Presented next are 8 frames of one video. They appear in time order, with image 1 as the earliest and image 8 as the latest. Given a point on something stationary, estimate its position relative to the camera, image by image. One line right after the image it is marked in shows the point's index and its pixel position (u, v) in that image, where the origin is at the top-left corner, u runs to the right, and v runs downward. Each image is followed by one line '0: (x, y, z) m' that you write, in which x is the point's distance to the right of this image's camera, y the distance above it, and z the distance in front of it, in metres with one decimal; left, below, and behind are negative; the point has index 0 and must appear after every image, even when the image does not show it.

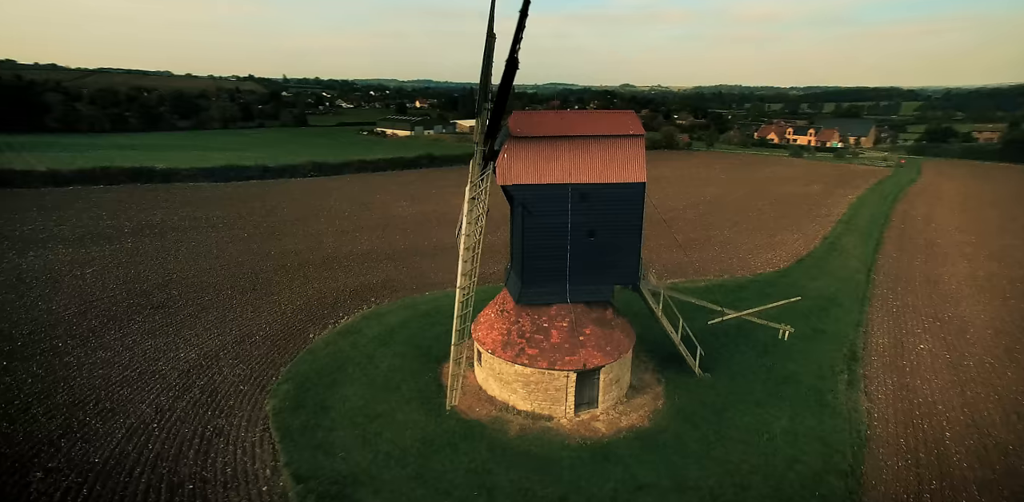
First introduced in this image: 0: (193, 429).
0: (-5.7, -3.2, +8.4) m
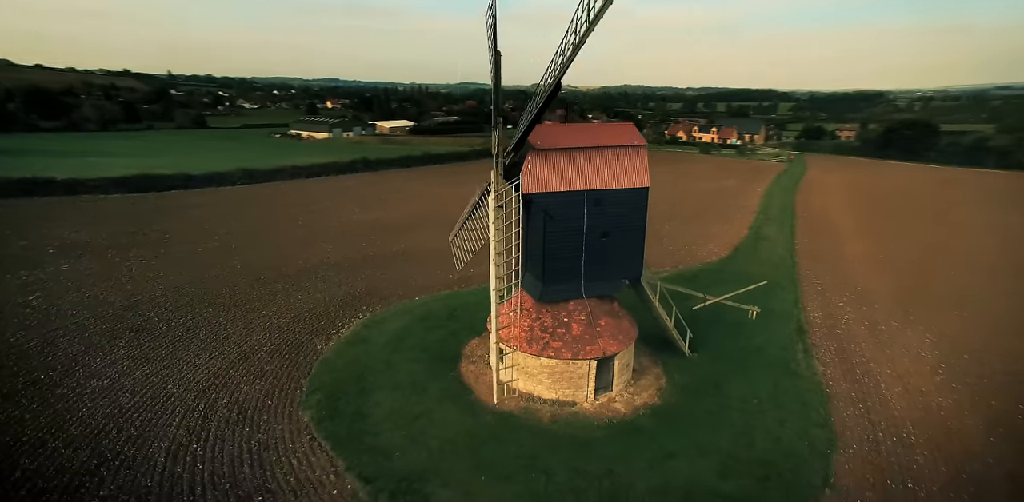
0: (-4.9, -3.5, +8.3) m
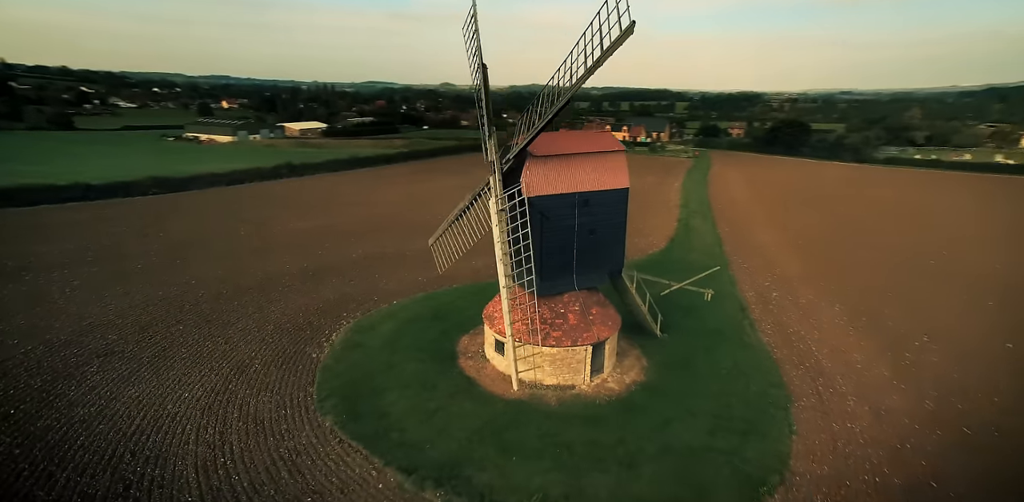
0: (-4.4, -3.7, +8.3) m
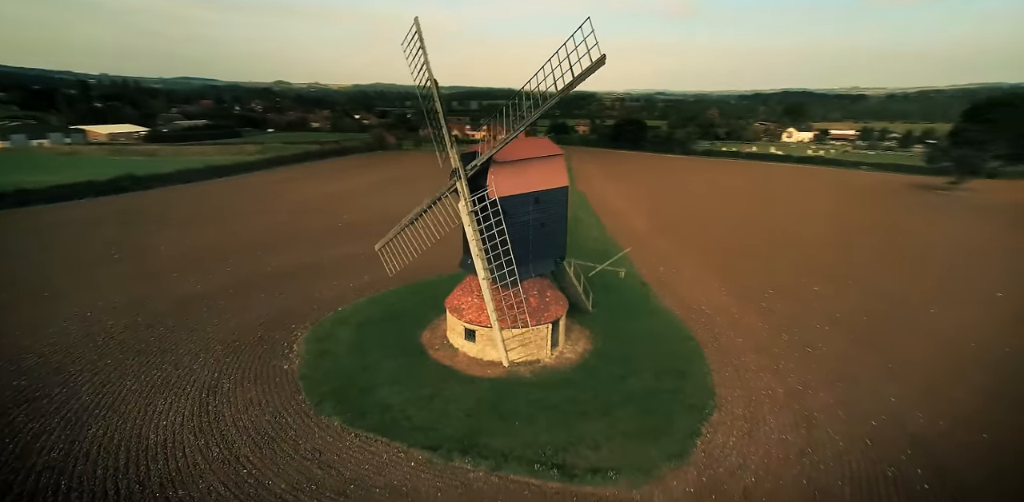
0: (-4.1, -3.8, +8.5) m
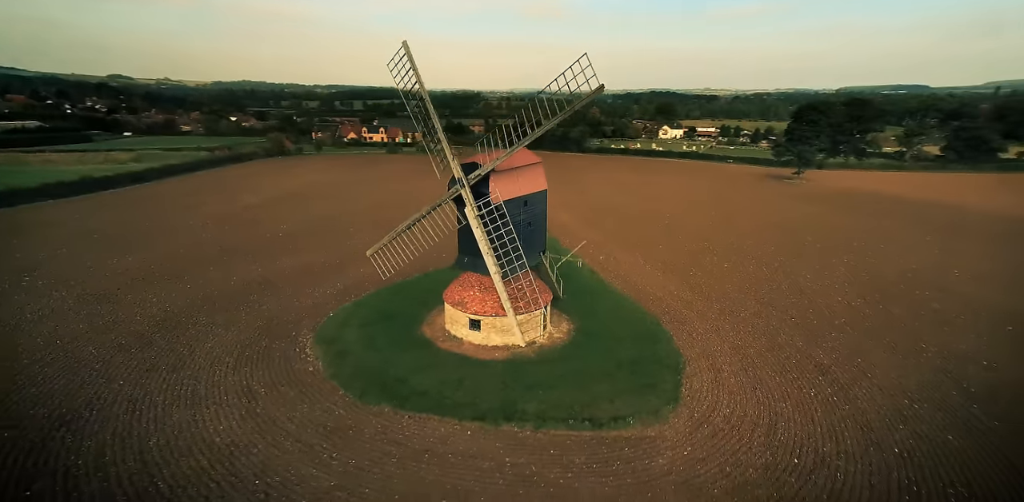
0: (-3.2, -3.9, +9.4) m
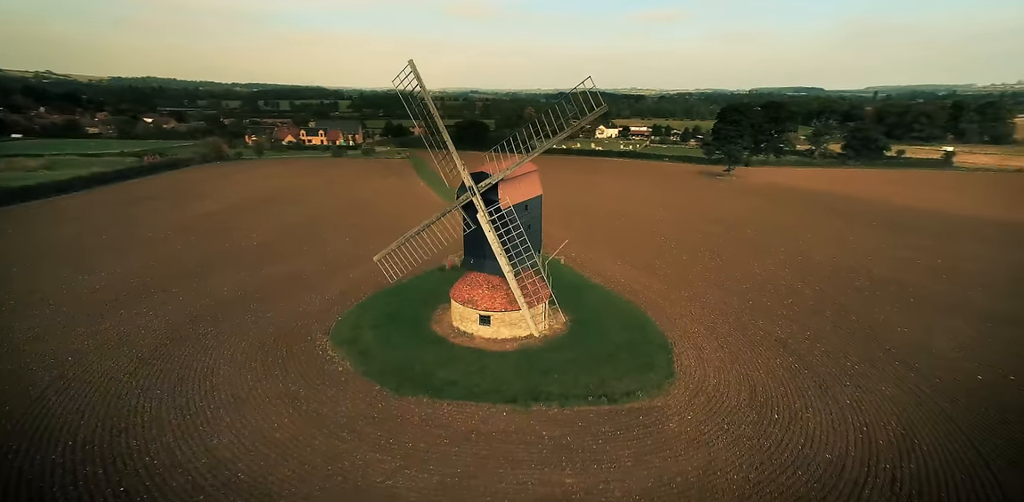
0: (-2.3, -4.0, +10.3) m
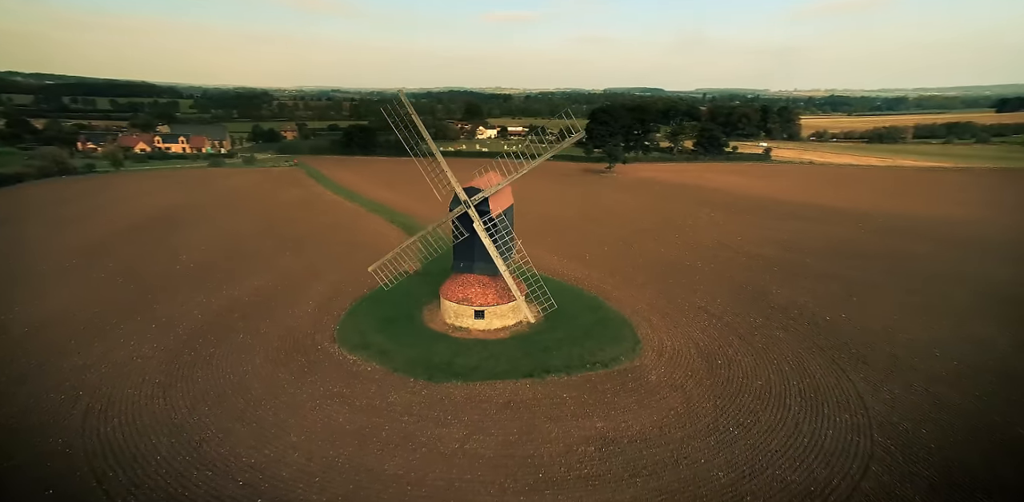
0: (-1.4, -4.2, +12.2) m
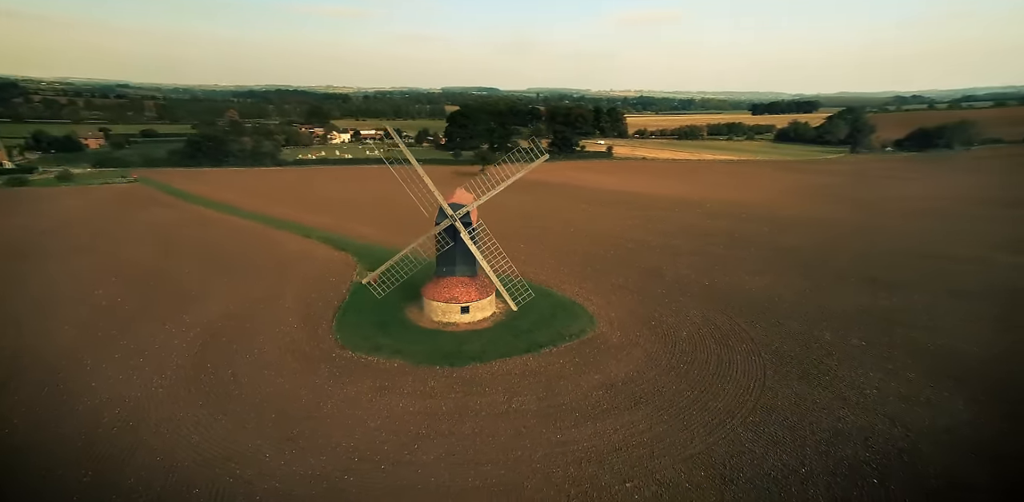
0: (-0.8, -4.3, +15.0) m
